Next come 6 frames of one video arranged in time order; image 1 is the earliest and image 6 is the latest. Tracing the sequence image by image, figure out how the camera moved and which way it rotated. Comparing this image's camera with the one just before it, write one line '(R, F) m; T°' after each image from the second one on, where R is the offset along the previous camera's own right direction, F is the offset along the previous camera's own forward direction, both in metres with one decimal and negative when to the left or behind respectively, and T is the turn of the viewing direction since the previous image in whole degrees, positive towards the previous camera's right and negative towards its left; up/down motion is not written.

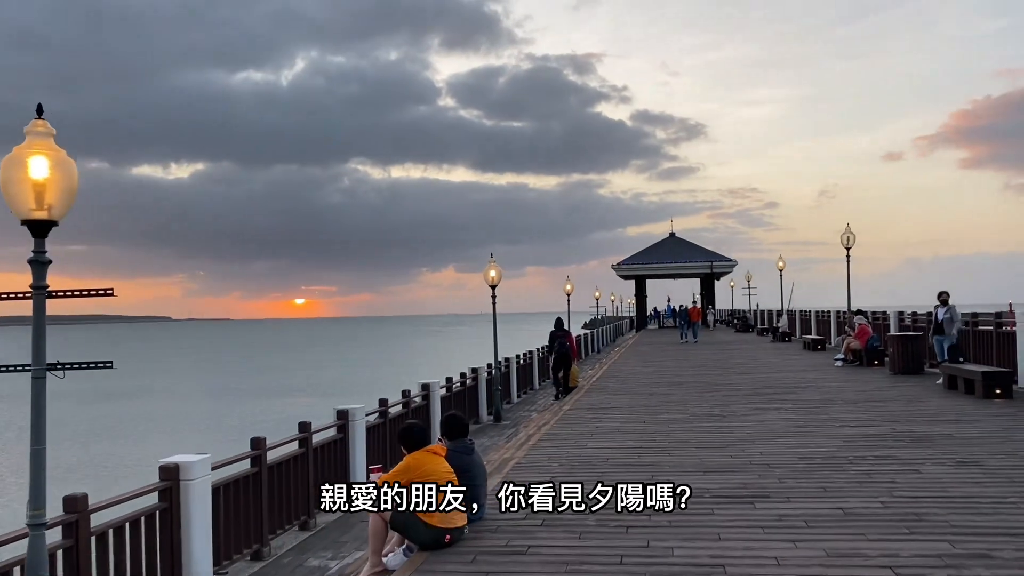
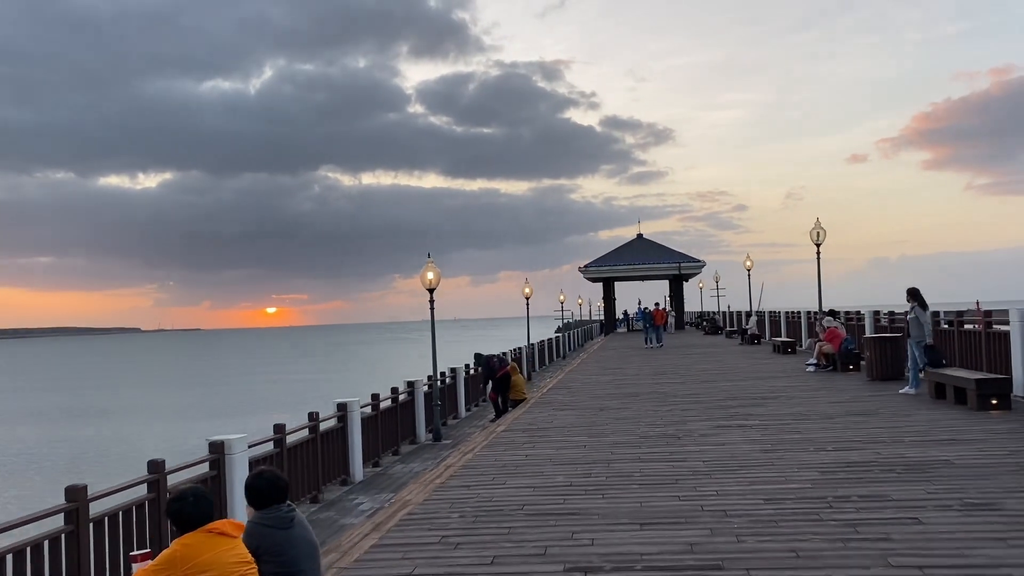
(+0.6, +1.7) m; +2°
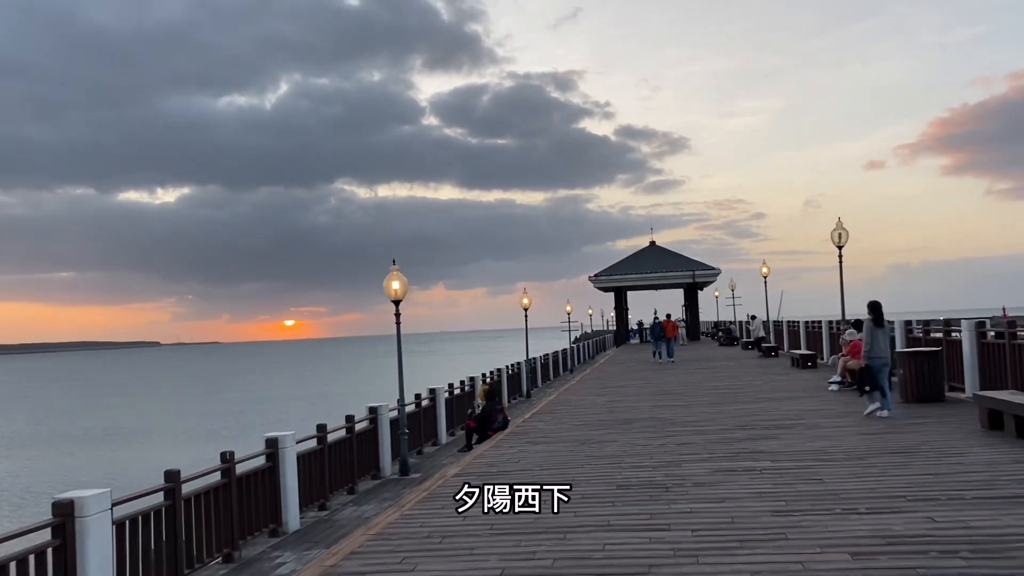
(+0.6, +1.9) m; -1°
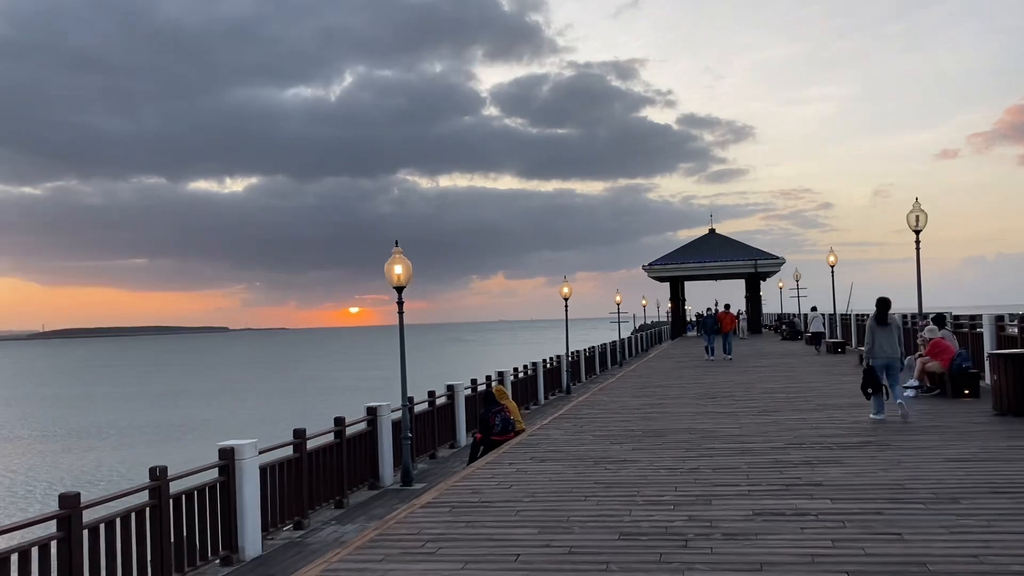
(+0.6, +1.8) m; -4°
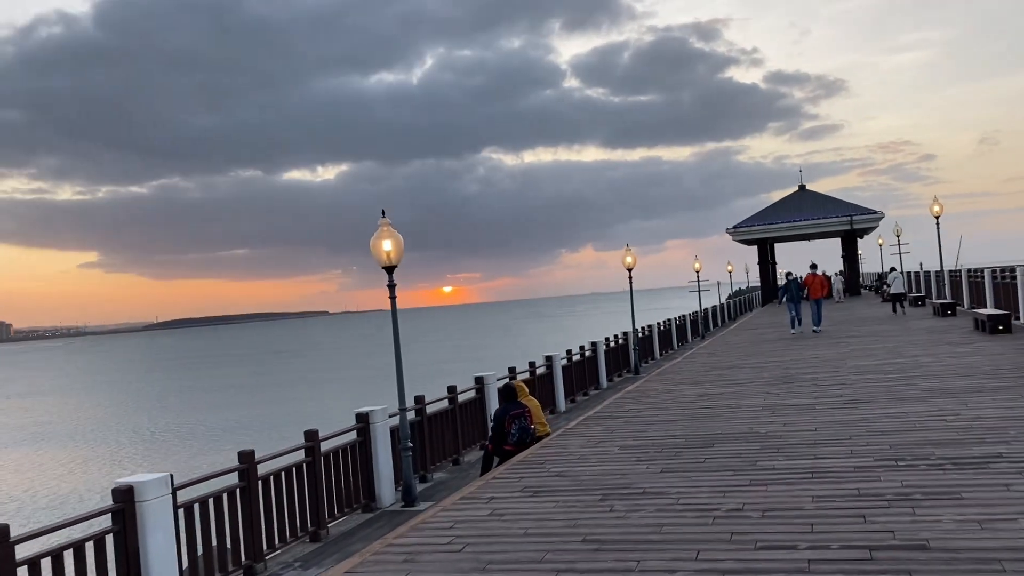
(+0.9, +2.3) m; -6°
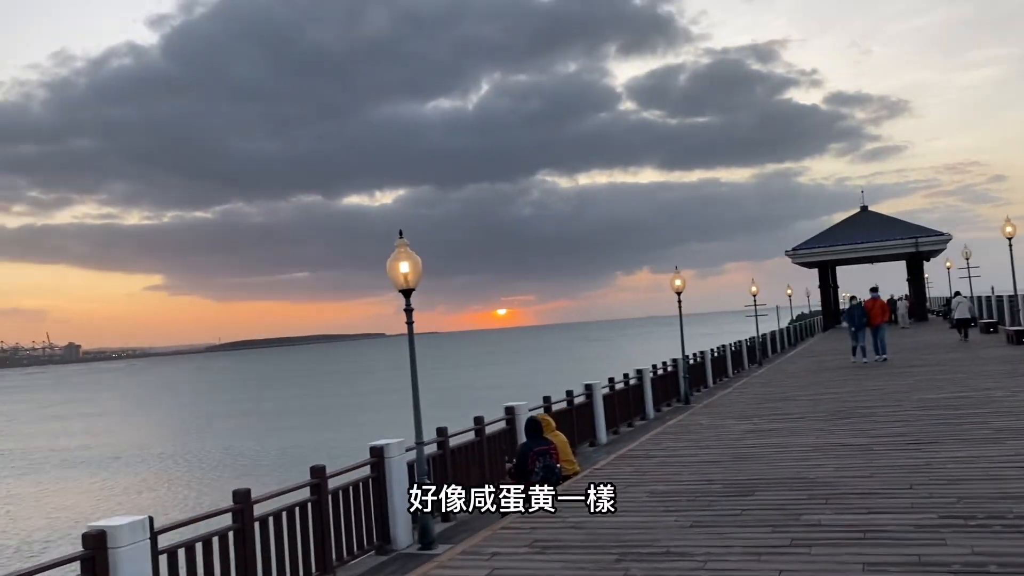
(+0.3, +0.7) m; -4°
